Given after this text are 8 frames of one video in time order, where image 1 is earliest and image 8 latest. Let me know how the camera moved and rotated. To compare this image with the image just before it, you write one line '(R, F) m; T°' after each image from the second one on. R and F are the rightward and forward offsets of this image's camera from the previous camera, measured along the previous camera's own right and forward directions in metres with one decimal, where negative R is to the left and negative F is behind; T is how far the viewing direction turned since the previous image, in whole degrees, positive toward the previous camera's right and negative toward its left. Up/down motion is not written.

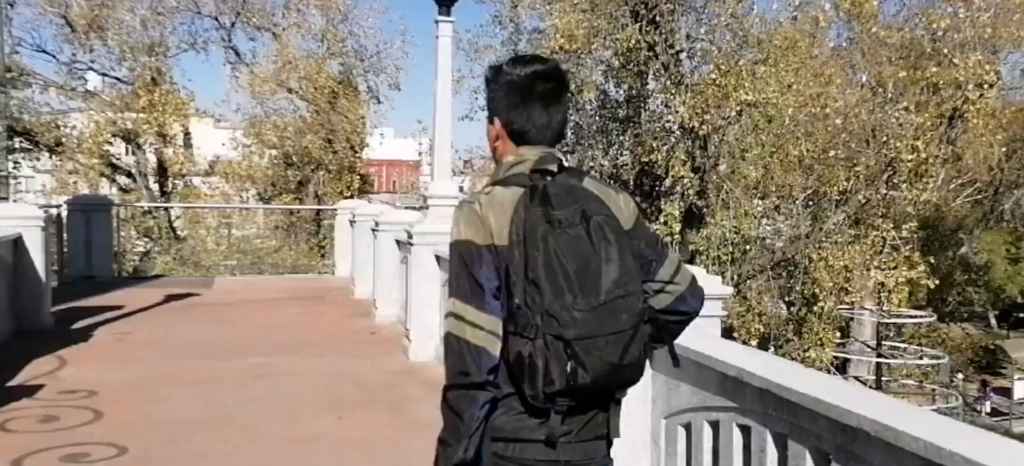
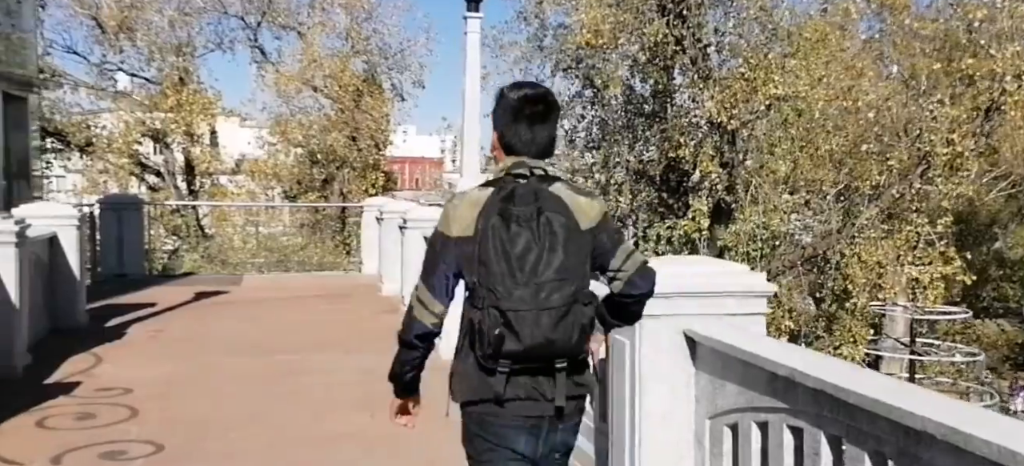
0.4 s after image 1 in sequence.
(-0.1, 0.0) m; -2°
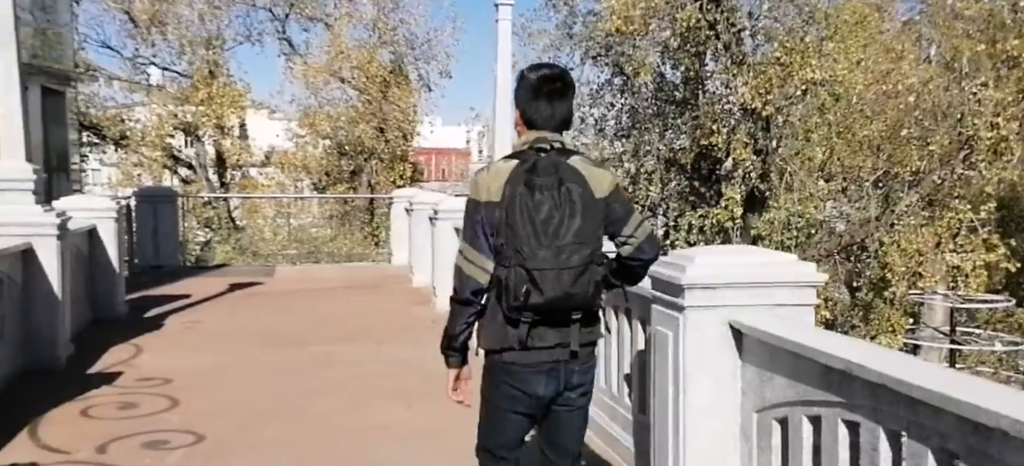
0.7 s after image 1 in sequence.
(-0.1, 0.0) m; -2°
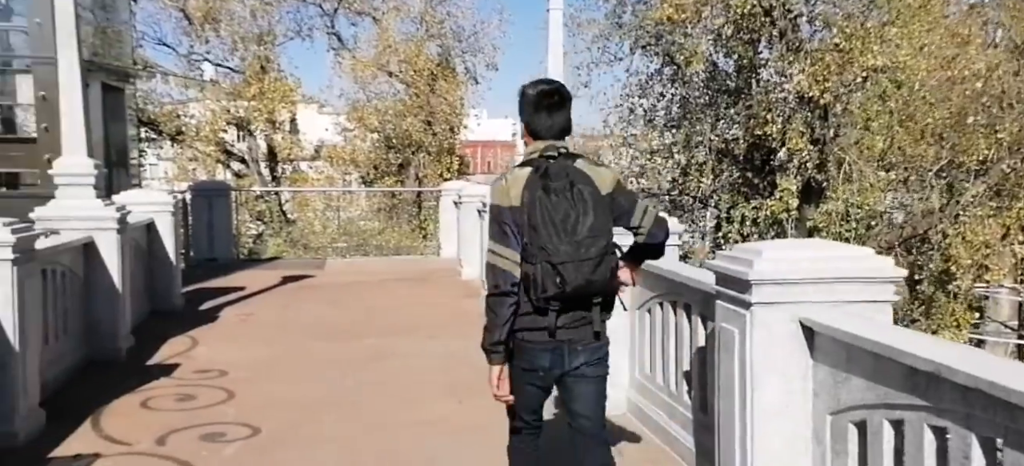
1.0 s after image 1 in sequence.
(-0.1, +0.1) m; -3°
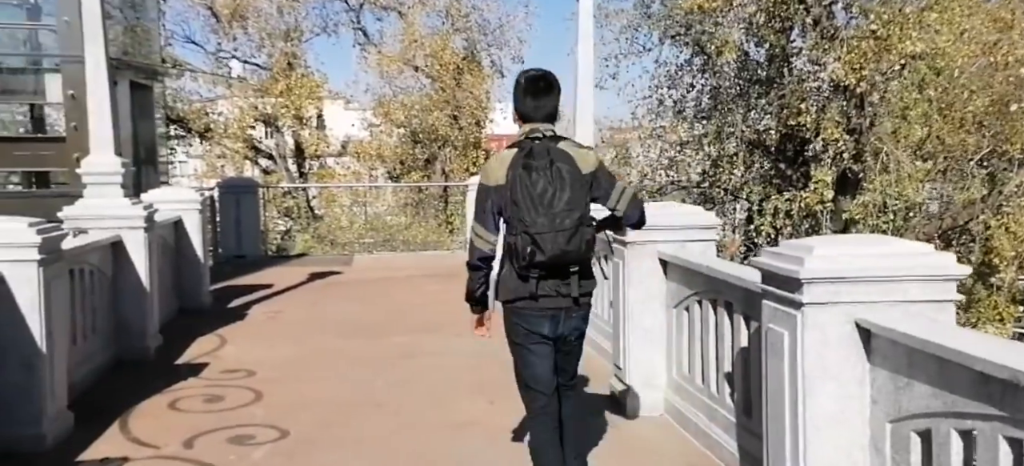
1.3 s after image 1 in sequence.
(0.0, +0.2) m; -2°
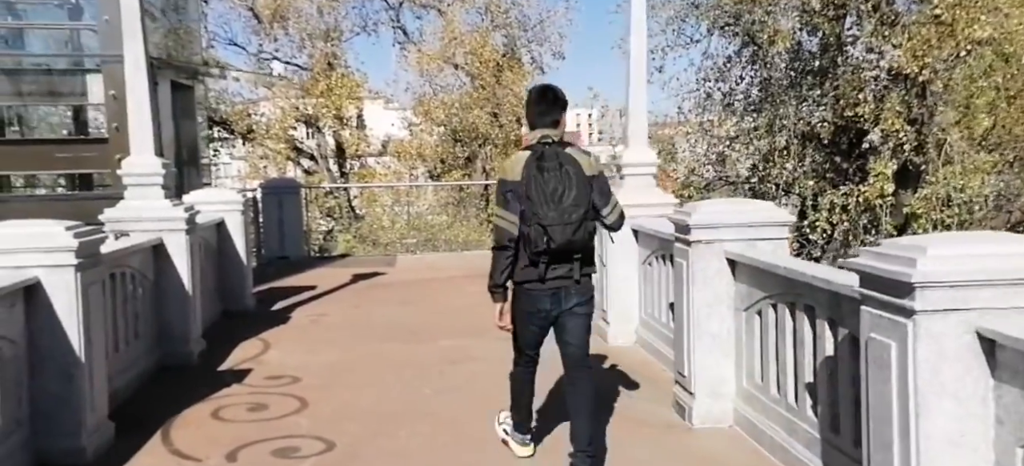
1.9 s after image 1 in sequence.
(-0.1, +0.3) m; -3°
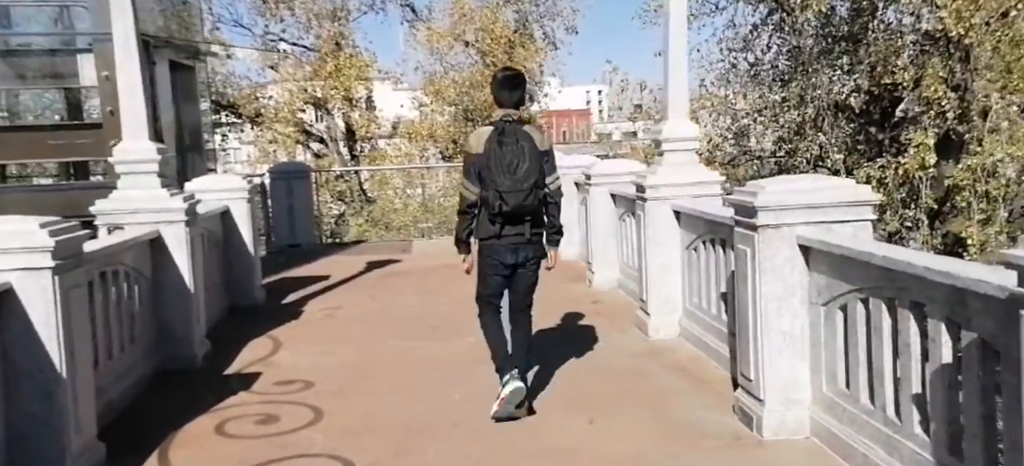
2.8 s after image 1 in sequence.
(-0.1, +0.7) m; -1°
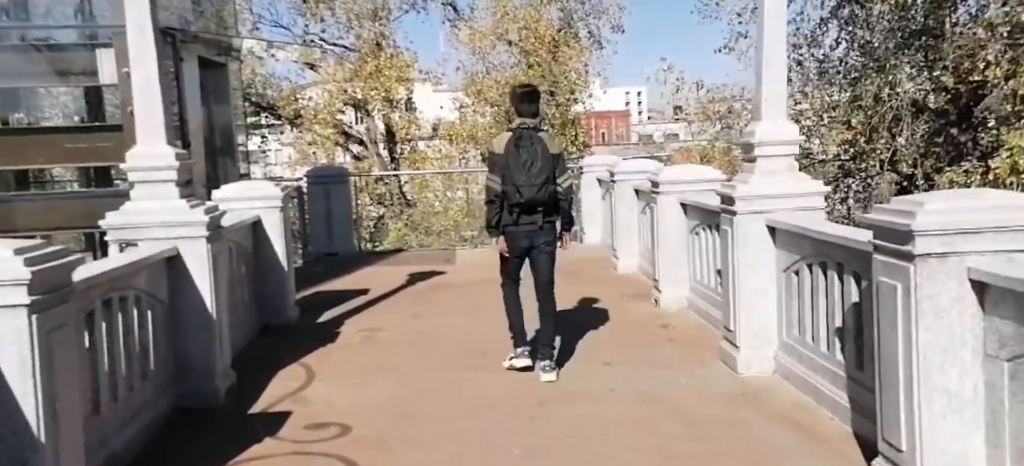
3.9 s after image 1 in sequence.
(-0.2, +0.9) m; -2°
